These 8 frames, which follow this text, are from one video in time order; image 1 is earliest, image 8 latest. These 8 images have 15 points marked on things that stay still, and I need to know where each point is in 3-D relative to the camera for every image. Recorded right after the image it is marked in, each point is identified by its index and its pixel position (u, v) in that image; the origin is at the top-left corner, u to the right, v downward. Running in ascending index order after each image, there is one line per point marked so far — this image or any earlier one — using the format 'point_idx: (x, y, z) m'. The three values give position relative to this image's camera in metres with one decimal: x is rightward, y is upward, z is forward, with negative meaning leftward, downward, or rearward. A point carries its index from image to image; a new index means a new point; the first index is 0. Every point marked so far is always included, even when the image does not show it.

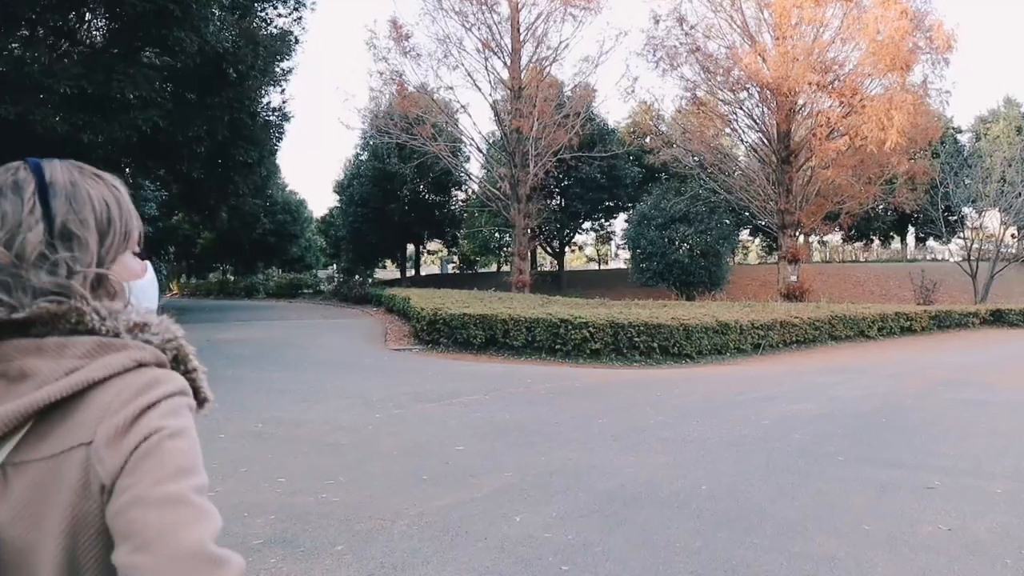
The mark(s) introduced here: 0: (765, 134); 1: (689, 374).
0: (+6.8, +4.1, +18.9) m
1: (+2.7, -1.3, +10.6) m
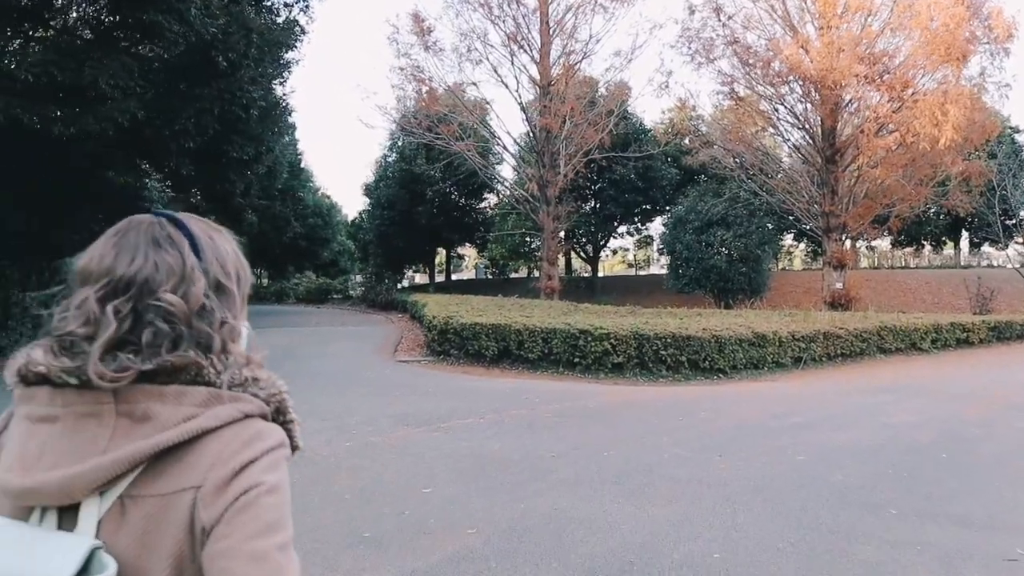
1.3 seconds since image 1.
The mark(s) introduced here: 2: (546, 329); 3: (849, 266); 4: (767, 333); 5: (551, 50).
0: (+7.5, +4.0, +17.7) m
1: (+2.9, -1.4, +9.6) m
2: (+0.5, -0.6, +10.8) m
3: (+8.9, +0.6, +18.5) m
4: (+4.2, -0.7, +11.5) m
5: (+1.2, +6.7, +20.0) m
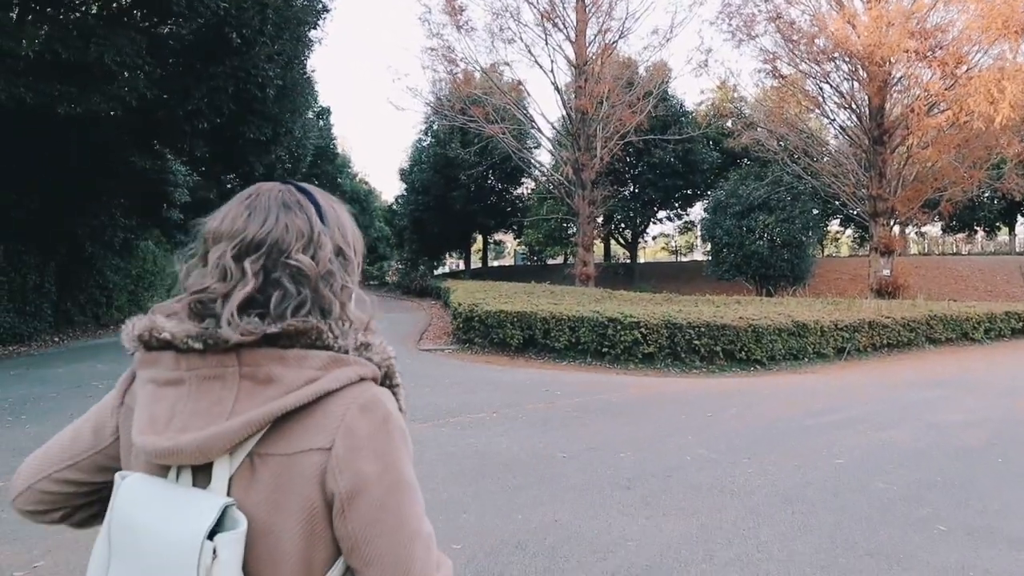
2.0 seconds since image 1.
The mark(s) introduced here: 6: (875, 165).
0: (+8.3, +4.3, +16.9) m
1: (+3.2, -1.3, +9.2) m
2: (+0.9, -0.4, +10.4) m
3: (+9.7, +0.9, +17.7) m
4: (+4.6, -0.5, +10.9) m
5: (+2.1, +7.1, +19.4) m
6: (+8.9, +3.0, +17.2) m
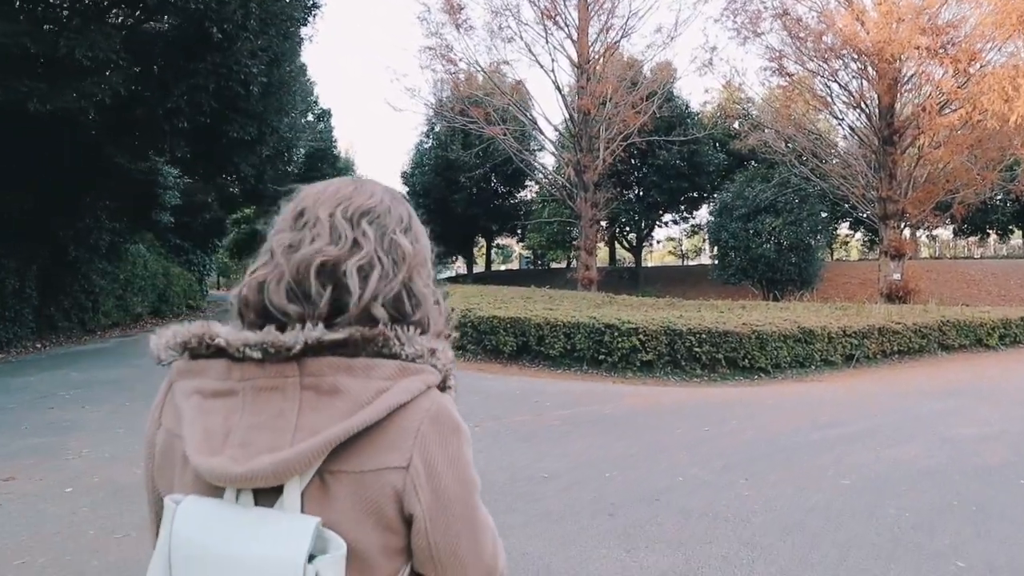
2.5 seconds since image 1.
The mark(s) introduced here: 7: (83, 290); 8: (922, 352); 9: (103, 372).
0: (+8.3, +4.2, +16.4) m
1: (+3.1, -1.3, +8.8) m
2: (+0.8, -0.5, +10.0) m
3: (+9.7, +0.8, +17.1) m
4: (+4.5, -0.6, +10.5) m
5: (+2.1, +7.0, +19.0) m
6: (+8.8, +2.9, +16.7) m
7: (-8.1, 0.0, +13.2) m
8: (+7.2, -1.1, +12.3) m
9: (-6.2, -1.3, +10.8) m
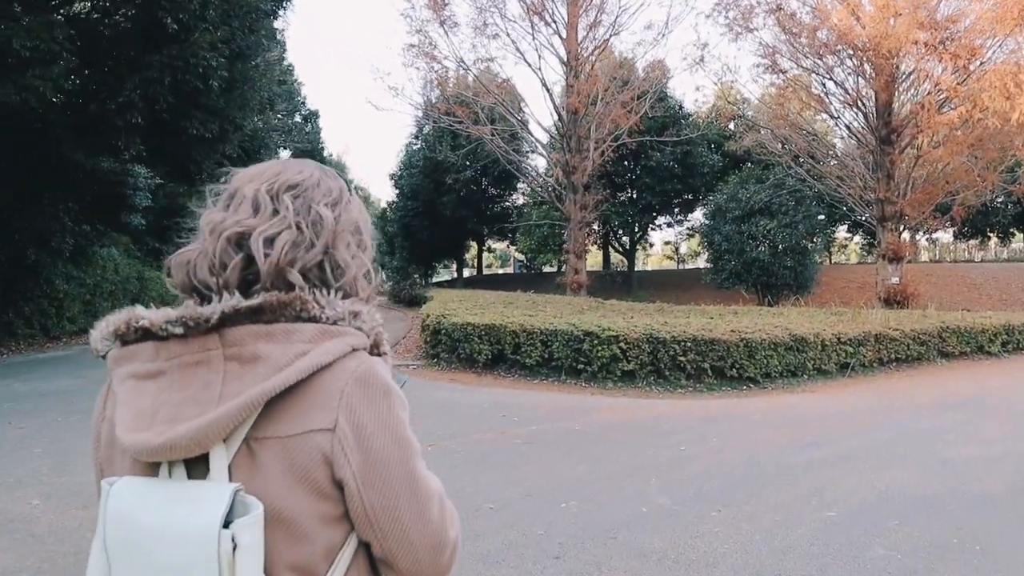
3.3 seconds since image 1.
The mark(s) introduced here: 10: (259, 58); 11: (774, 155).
0: (+7.9, +4.1, +15.9) m
1: (+2.8, -1.4, +8.2) m
2: (+0.5, -0.6, +9.5) m
3: (+9.3, +0.7, +16.6) m
4: (+4.2, -0.7, +9.9) m
5: (+1.7, +6.9, +18.5) m
6: (+8.5, +2.8, +16.1) m
7: (-8.4, -0.1, +12.7) m
8: (+6.8, -1.2, +11.8) m
9: (-6.6, -1.4, +10.2) m
10: (-3.9, +3.5, +10.8) m
11: (+7.3, +3.7, +19.5) m
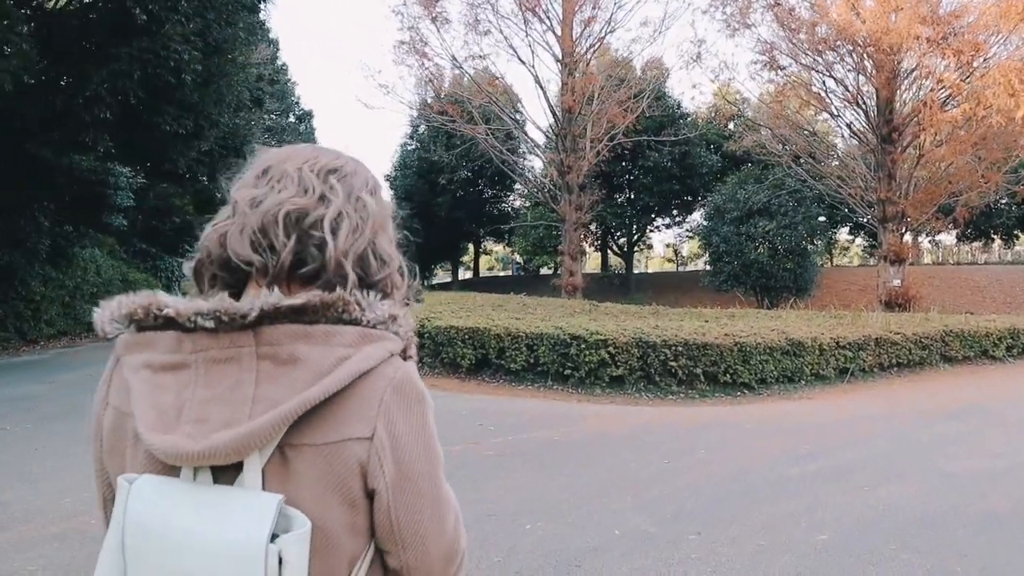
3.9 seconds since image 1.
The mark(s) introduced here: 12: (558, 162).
0: (+7.7, +4.0, +15.5) m
1: (+2.6, -1.4, +7.8) m
2: (+0.3, -0.6, +9.1) m
3: (+9.2, +0.6, +16.2) m
4: (+4.0, -0.7, +9.6) m
5: (+1.6, +6.8, +18.2) m
6: (+8.3, +2.7, +15.8) m
7: (-8.6, -0.2, +12.3) m
8: (+6.6, -1.2, +11.4) m
9: (-6.8, -1.4, +9.9) m
10: (-4.1, +3.5, +10.4) m
11: (+7.1, +3.6, +19.1) m
12: (+1.3, +3.5, +19.6) m
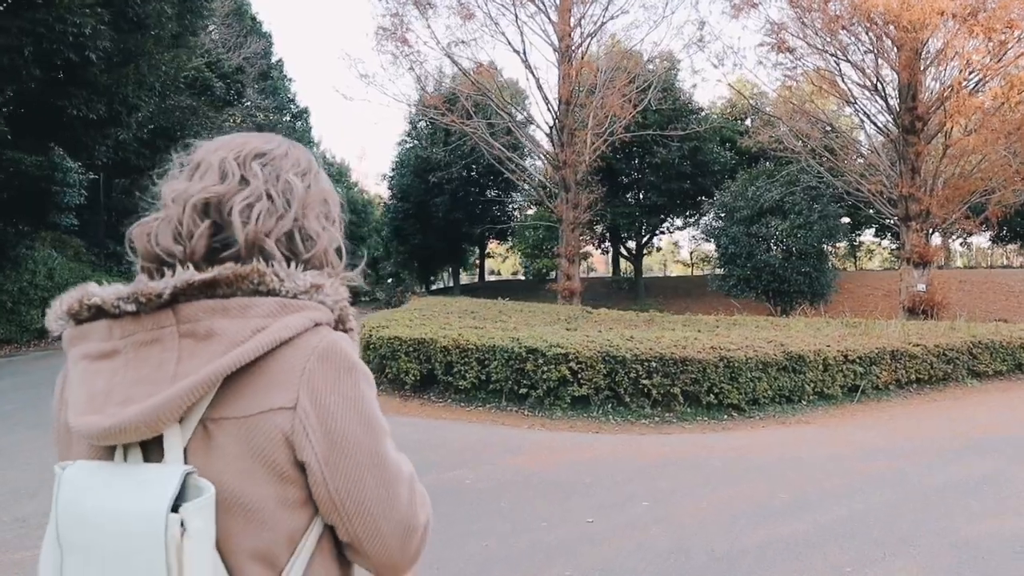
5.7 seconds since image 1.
0: (+7.4, +3.9, +14.1) m
1: (+1.9, -1.5, +6.6) m
2: (-0.3, -0.7, +7.9) m
3: (+8.9, +0.5, +14.7) m
4: (+3.4, -0.8, +8.2) m
5: (+1.4, +6.7, +17.0) m
6: (+8.0, +2.6, +14.3) m
7: (-9.0, -0.2, +11.5) m
8: (+6.1, -1.3, +9.9) m
9: (-7.3, -1.4, +8.9) m
10: (-4.6, +3.4, +9.4) m
11: (+6.9, +3.5, +17.7) m
12: (+1.1, +3.4, +18.4) m
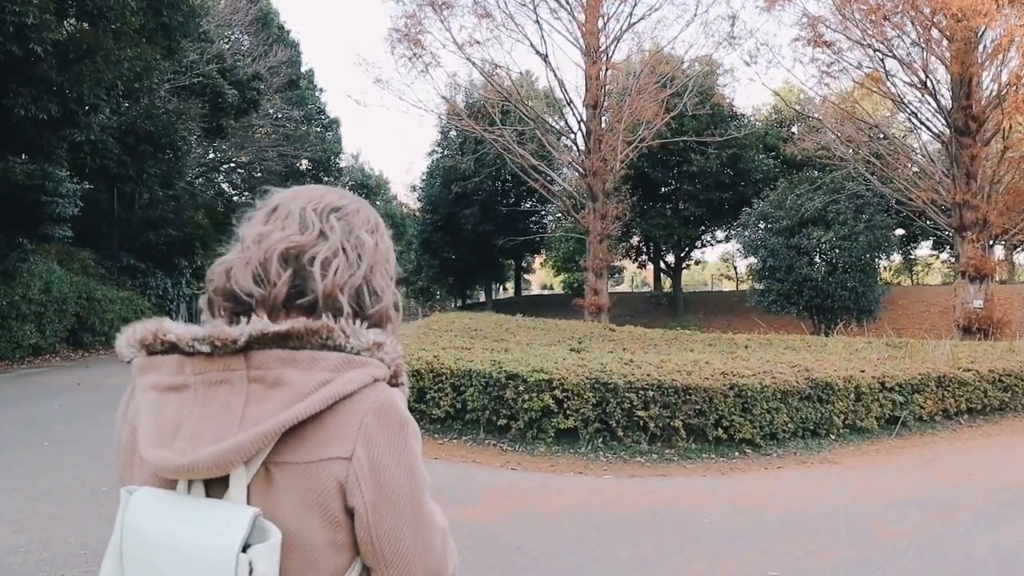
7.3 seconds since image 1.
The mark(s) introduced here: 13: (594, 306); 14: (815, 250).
0: (+7.7, +3.6, +12.8) m
1: (+1.7, -1.6, +5.6) m
2: (-0.5, -0.8, +7.2) m
3: (+9.1, +0.2, +13.3) m
4: (+3.3, -1.0, +7.2) m
5: (+1.8, +6.4, +16.2) m
6: (+8.3, +2.3, +13.0) m
7: (-8.9, -0.4, +11.3) m
8: (+6.1, -1.5, +8.7) m
9: (-7.4, -1.6, +8.6) m
10: (-4.6, +3.2, +9.0) m
11: (+7.4, +3.1, +16.5) m
12: (+1.7, +3.0, +17.6) m
13: (+2.1, -0.4, +18.1) m
14: (+7.8, +1.0, +18.0) m
